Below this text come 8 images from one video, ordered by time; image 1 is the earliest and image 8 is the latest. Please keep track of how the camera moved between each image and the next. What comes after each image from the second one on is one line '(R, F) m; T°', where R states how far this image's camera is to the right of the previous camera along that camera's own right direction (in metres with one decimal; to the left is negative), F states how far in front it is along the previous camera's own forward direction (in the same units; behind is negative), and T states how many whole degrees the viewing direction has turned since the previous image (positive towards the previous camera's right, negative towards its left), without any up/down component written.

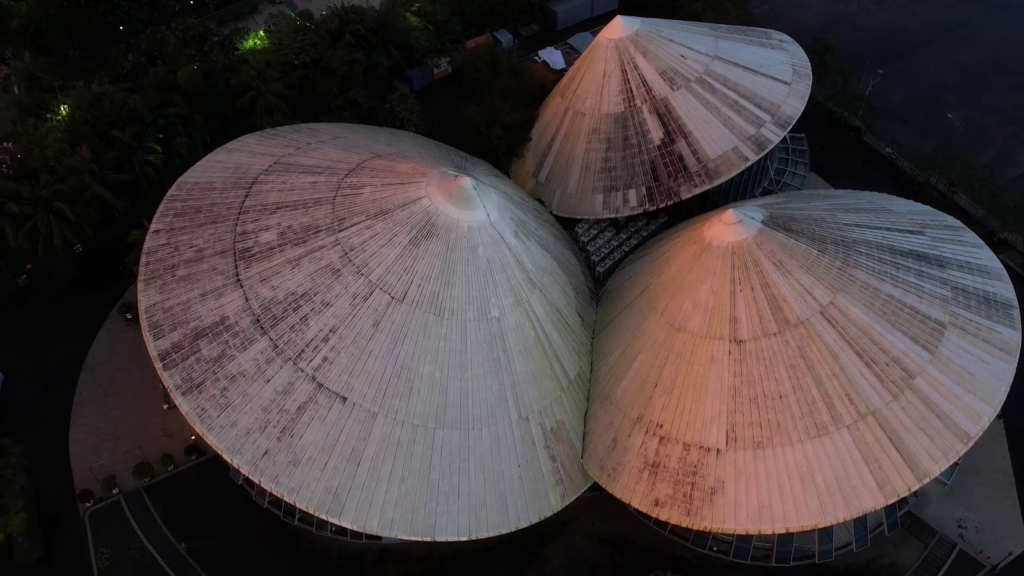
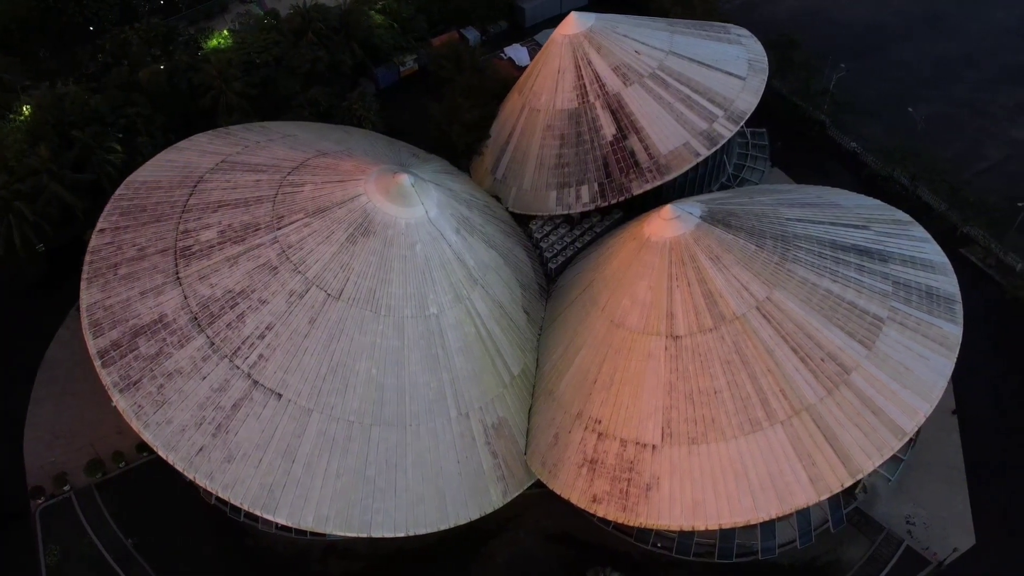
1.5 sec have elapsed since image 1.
(+2.3, 0.0) m; -1°
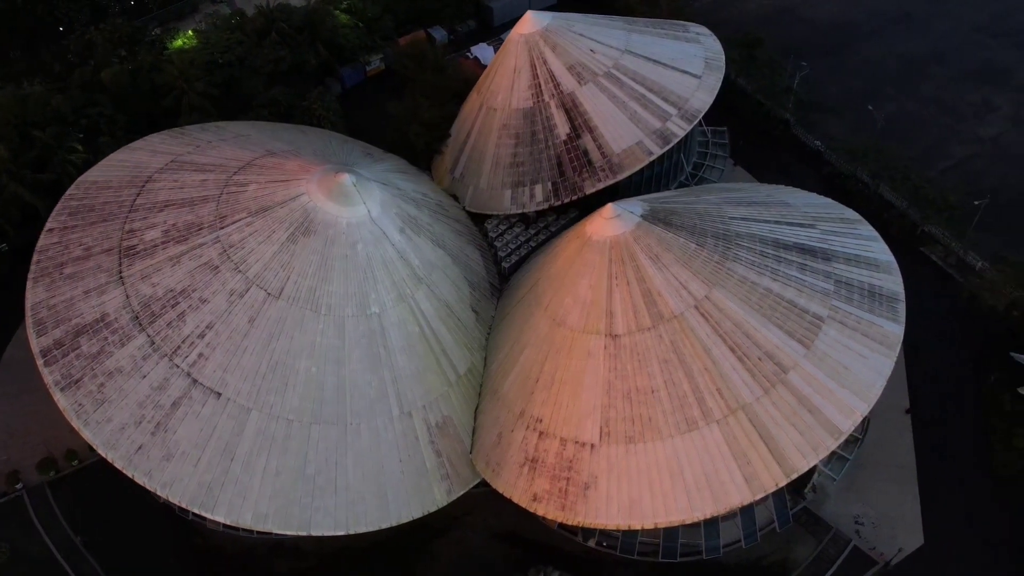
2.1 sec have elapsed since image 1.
(+2.0, 0.0) m; -1°
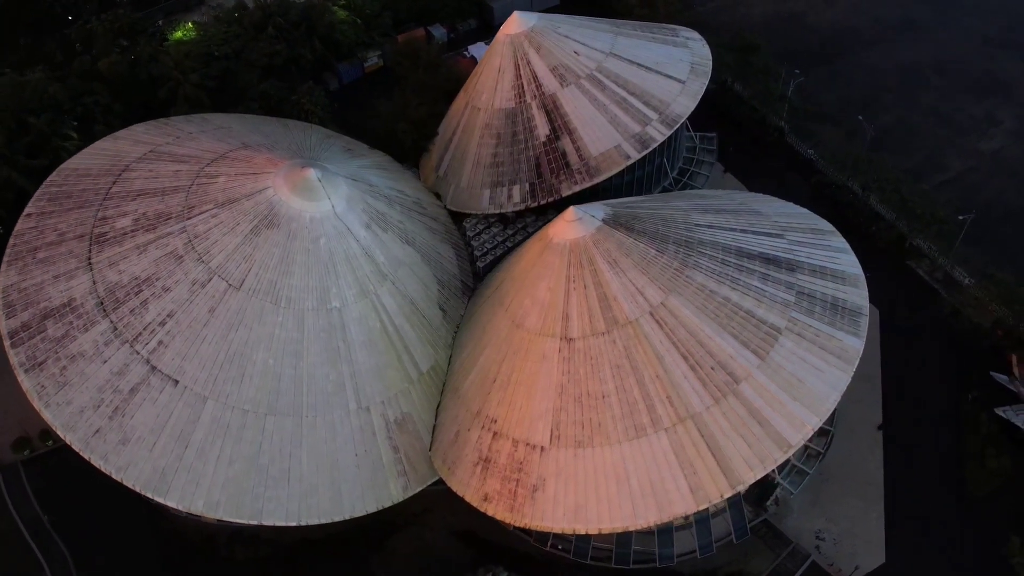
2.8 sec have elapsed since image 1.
(+2.4, 0.0) m; -2°
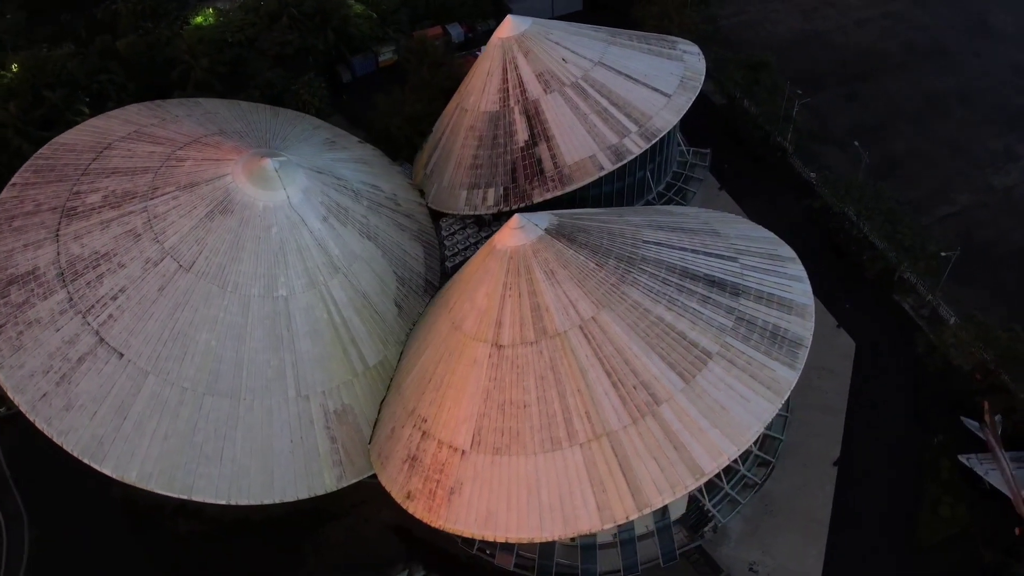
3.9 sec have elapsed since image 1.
(+4.3, +0.1) m; -5°
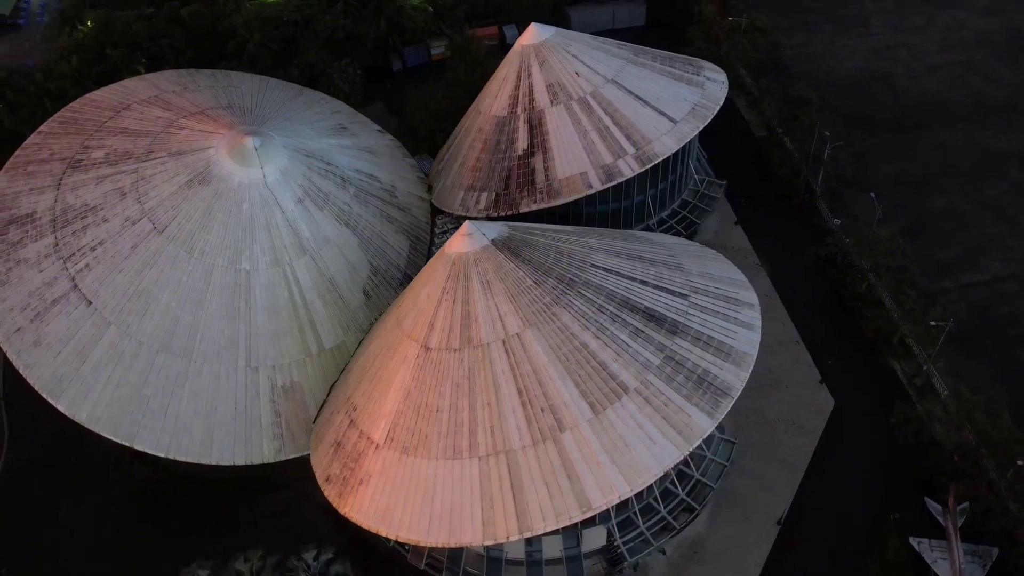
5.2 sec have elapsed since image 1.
(+5.7, +0.3) m; -8°
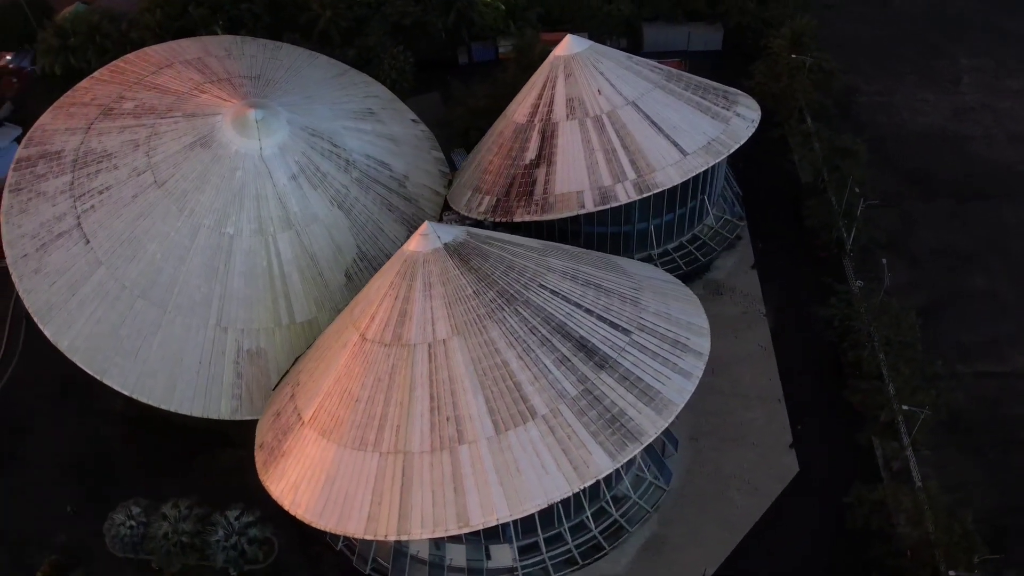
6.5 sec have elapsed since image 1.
(+5.9, +0.5) m; -9°
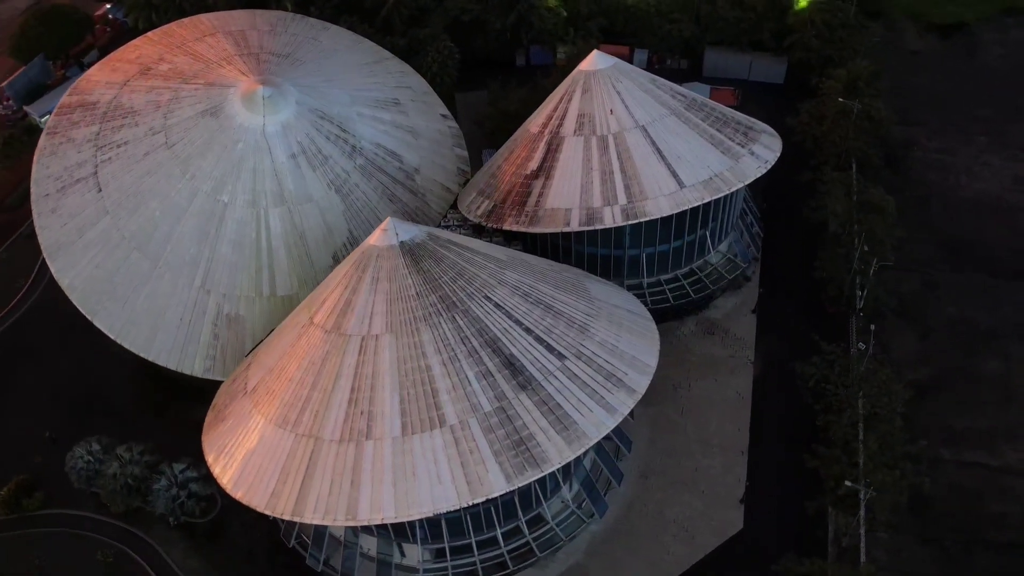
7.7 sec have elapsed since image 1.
(+5.4, +0.4) m; -8°
